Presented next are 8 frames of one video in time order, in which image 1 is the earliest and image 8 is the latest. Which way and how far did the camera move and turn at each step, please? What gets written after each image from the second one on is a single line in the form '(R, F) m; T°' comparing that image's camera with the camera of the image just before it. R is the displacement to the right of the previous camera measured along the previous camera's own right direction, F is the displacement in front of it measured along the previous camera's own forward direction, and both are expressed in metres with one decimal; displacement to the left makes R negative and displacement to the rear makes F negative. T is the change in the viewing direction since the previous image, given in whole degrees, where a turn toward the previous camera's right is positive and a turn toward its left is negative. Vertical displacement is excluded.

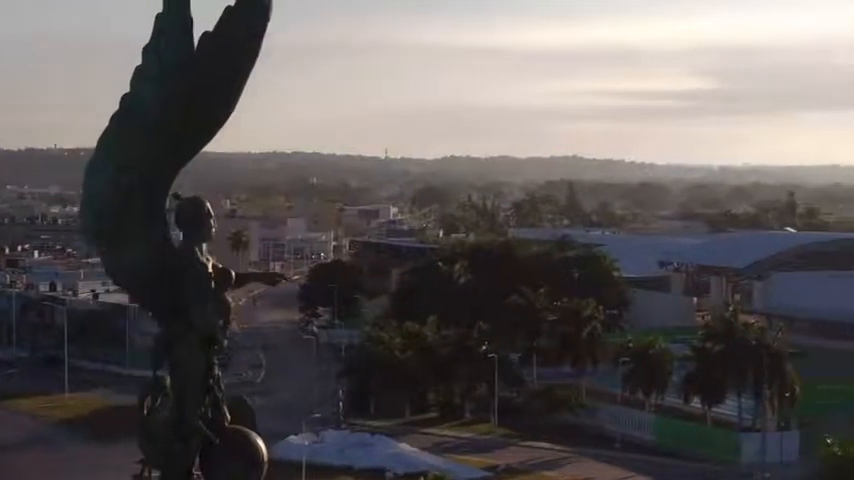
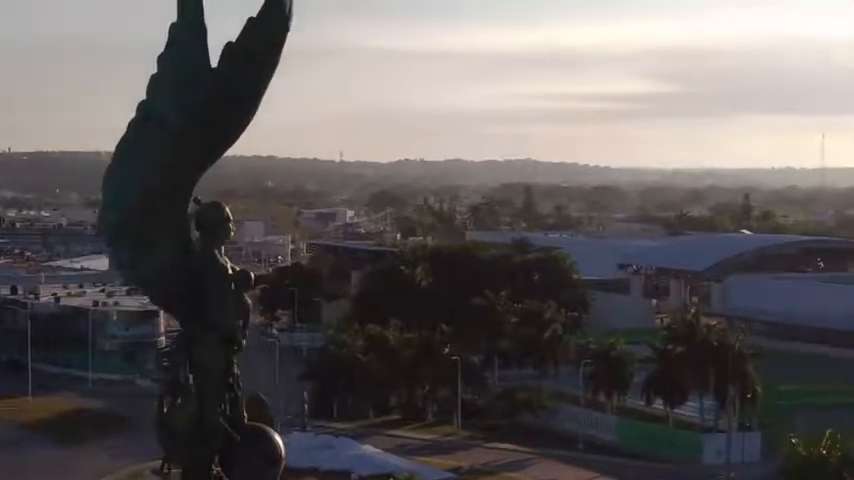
(-0.2, -0.2) m; +1°
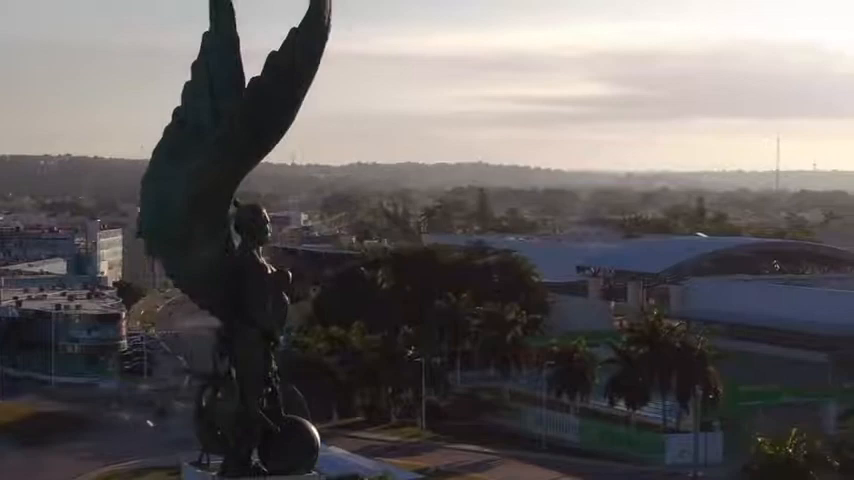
(-0.2, -0.2) m; +1°
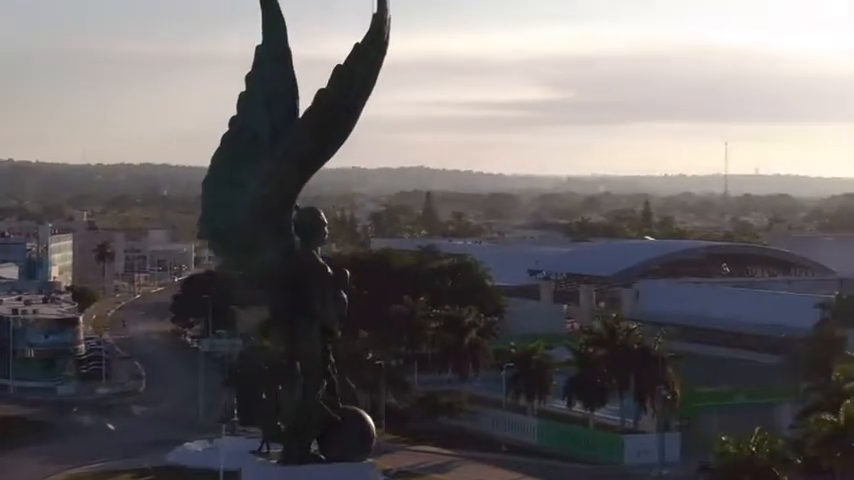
(-0.3, -0.4) m; +2°
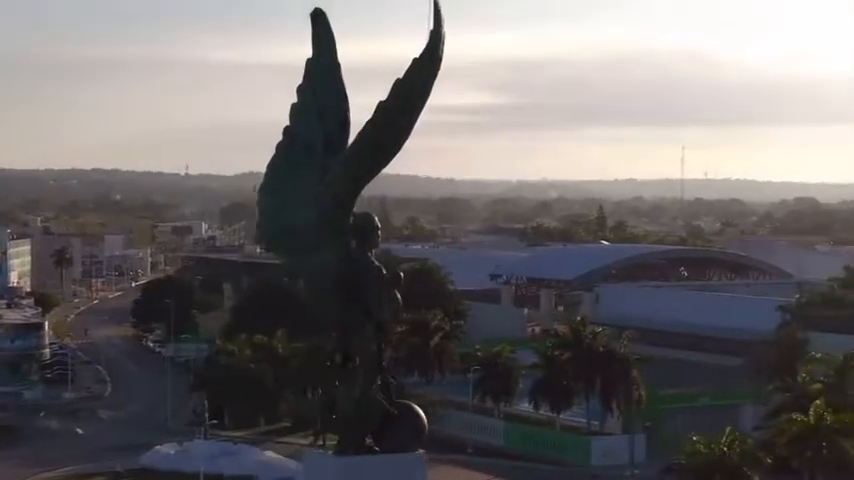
(-0.3, -0.4) m; +1°
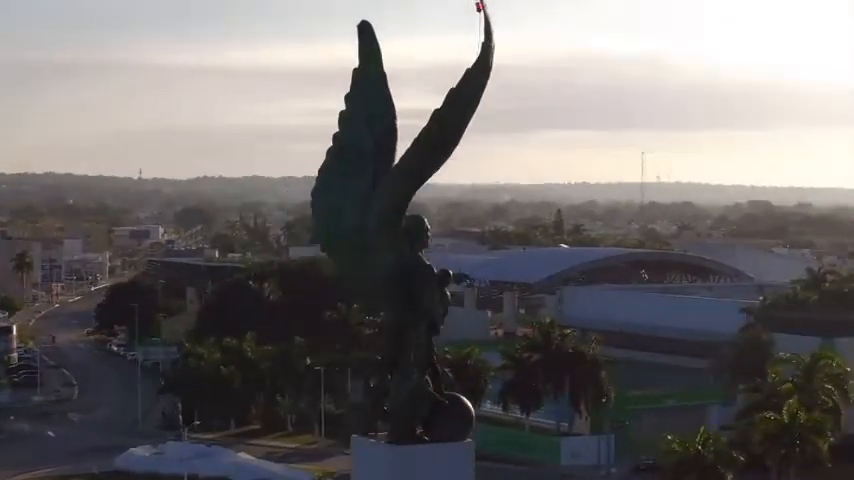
(-0.3, -0.4) m; +1°
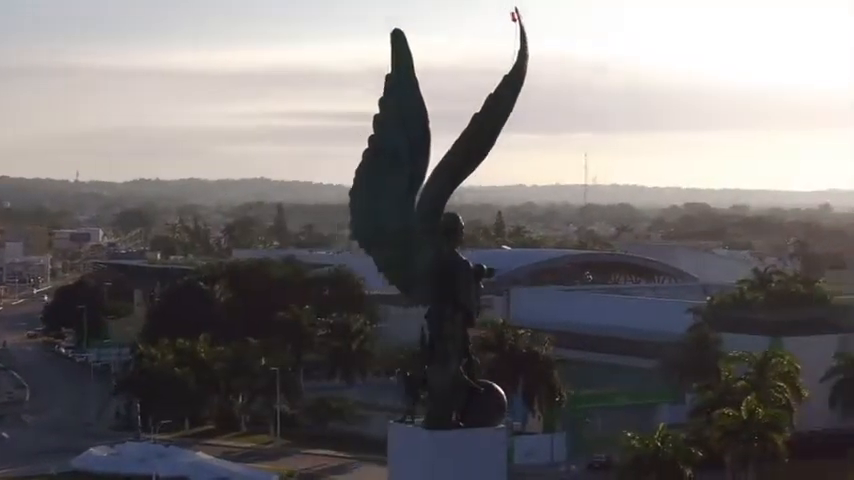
(-0.4, -0.4) m; +2°
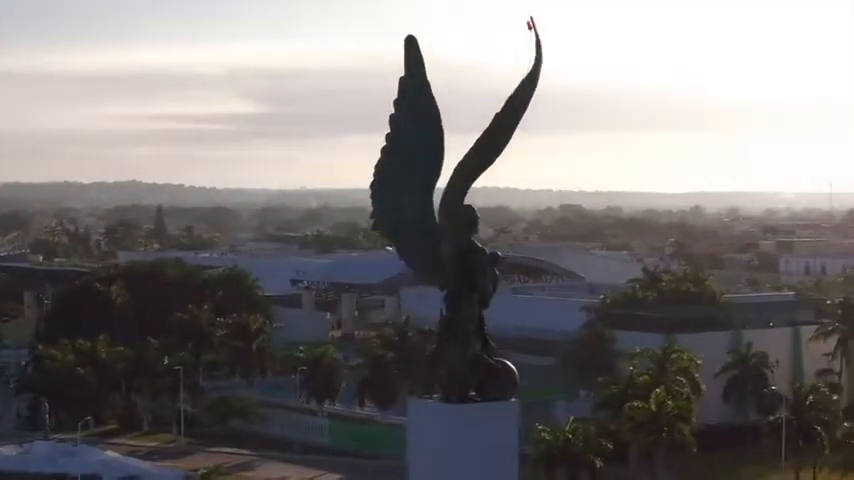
(+0.7, +0.1) m; -4°
